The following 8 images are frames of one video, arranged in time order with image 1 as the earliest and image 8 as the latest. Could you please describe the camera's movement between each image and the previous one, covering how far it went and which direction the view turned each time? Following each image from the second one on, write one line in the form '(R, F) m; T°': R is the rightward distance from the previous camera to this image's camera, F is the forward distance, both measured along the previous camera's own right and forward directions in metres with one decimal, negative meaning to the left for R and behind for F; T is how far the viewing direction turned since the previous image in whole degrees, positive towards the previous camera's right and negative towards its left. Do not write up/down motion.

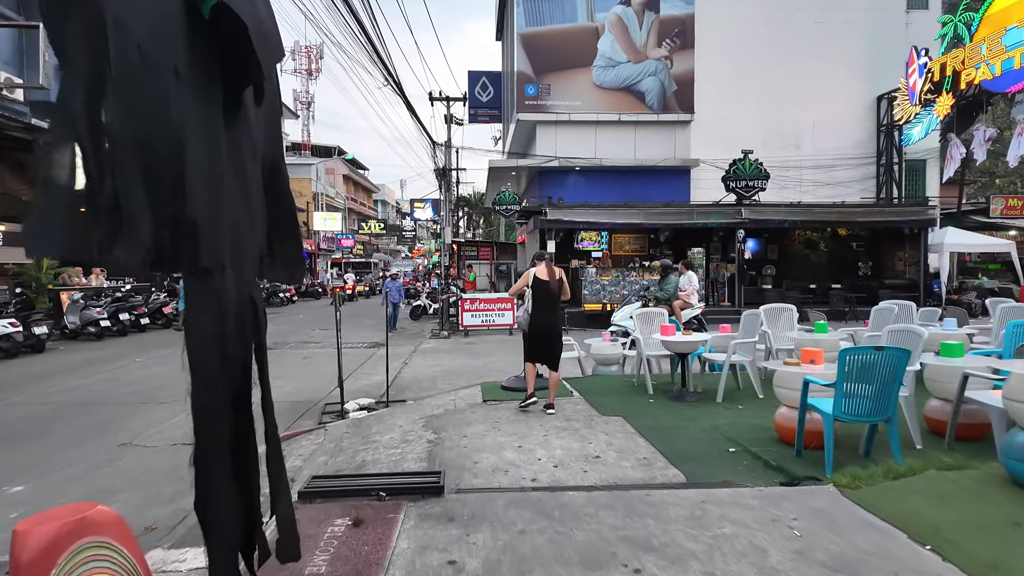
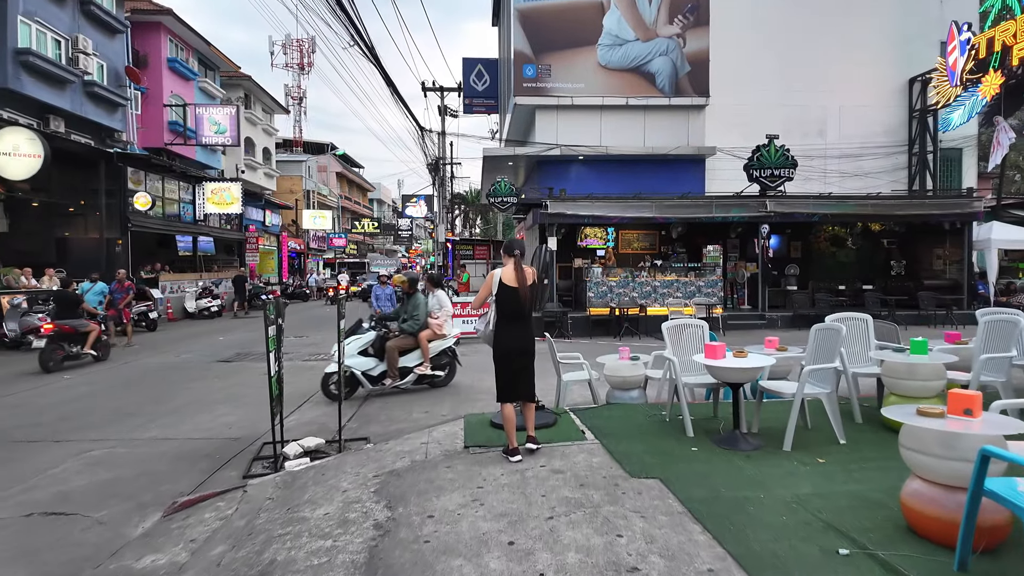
(+0.1, +1.7) m; 0°
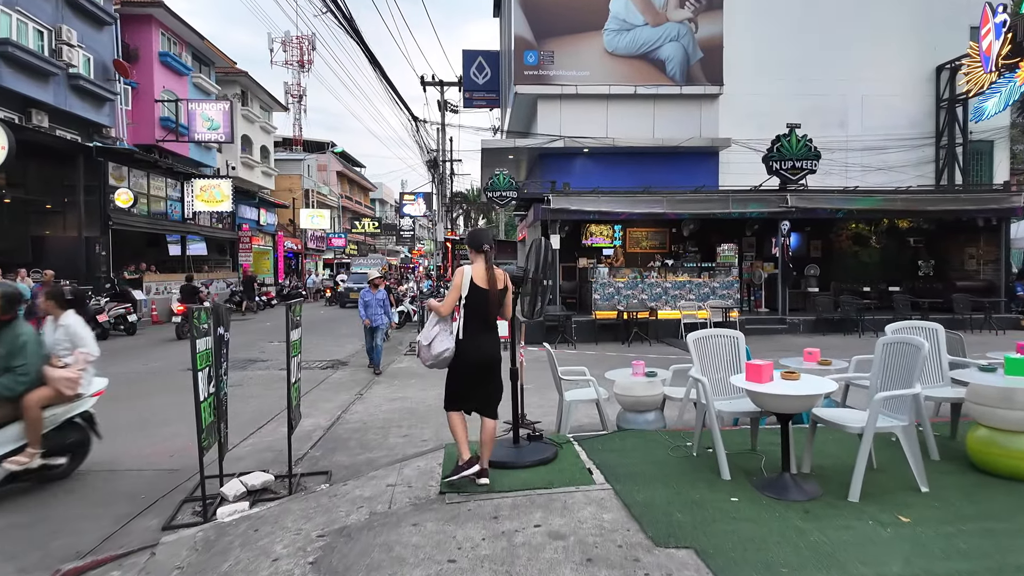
(+0.1, +1.1) m; 0°
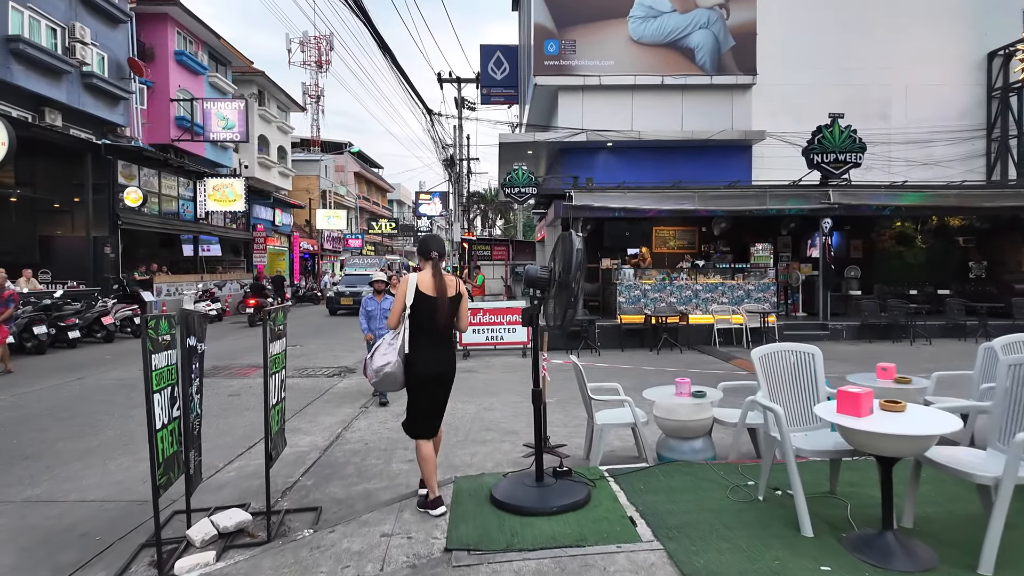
(0.0, +0.8) m; -2°
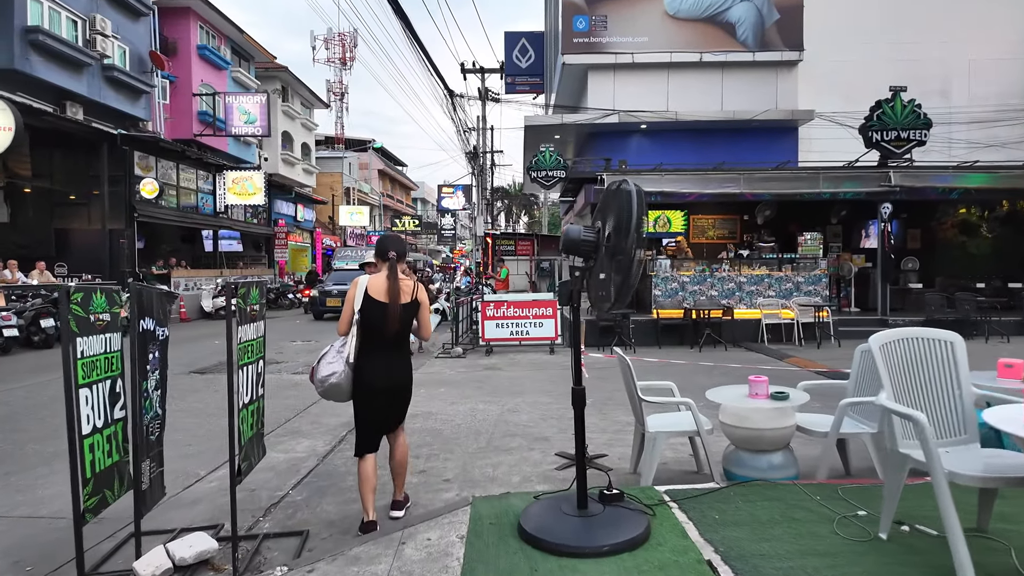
(-0.1, +0.9) m; -2°
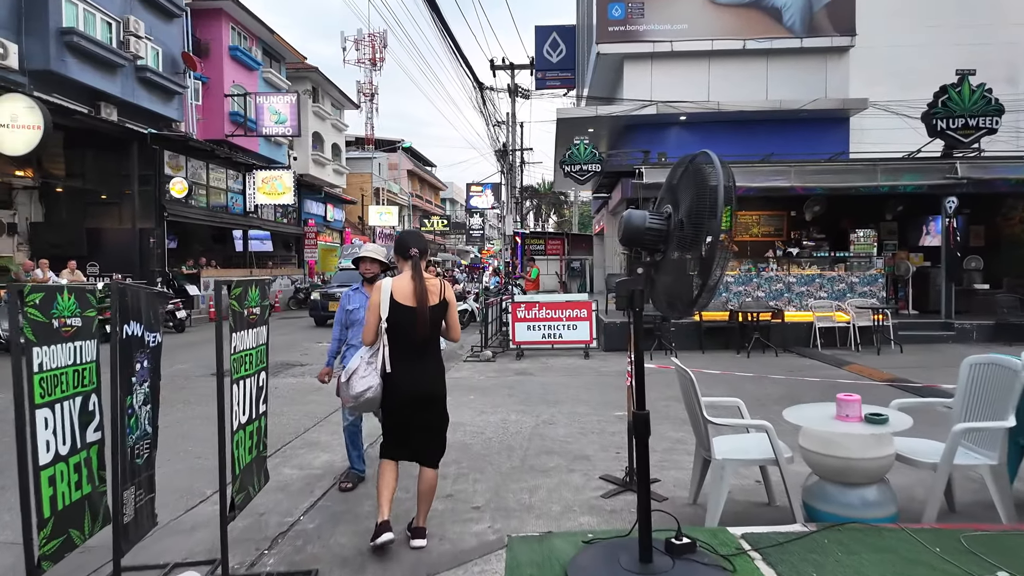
(-0.1, +0.5) m; -3°
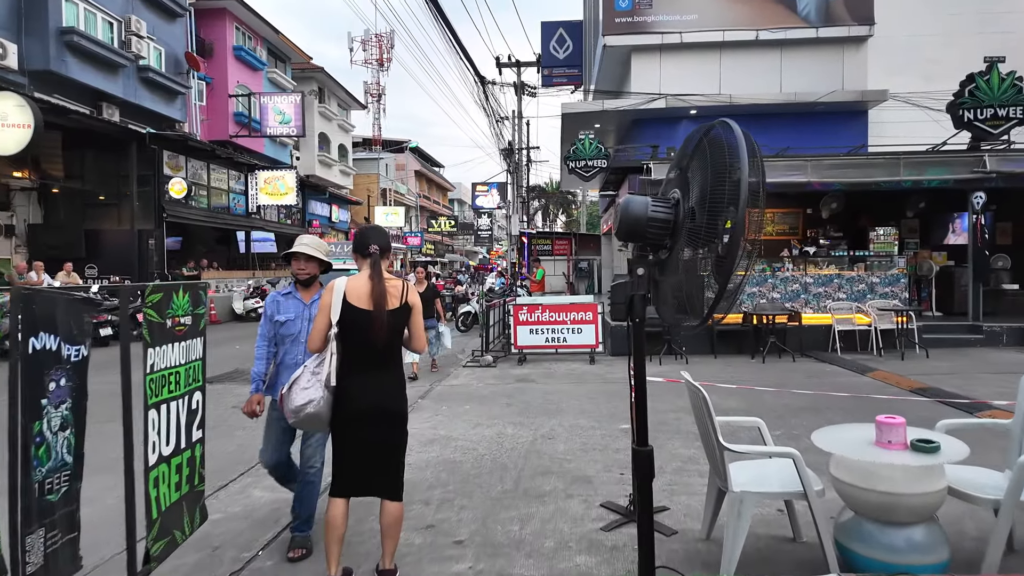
(+0.1, +0.5) m; -1°
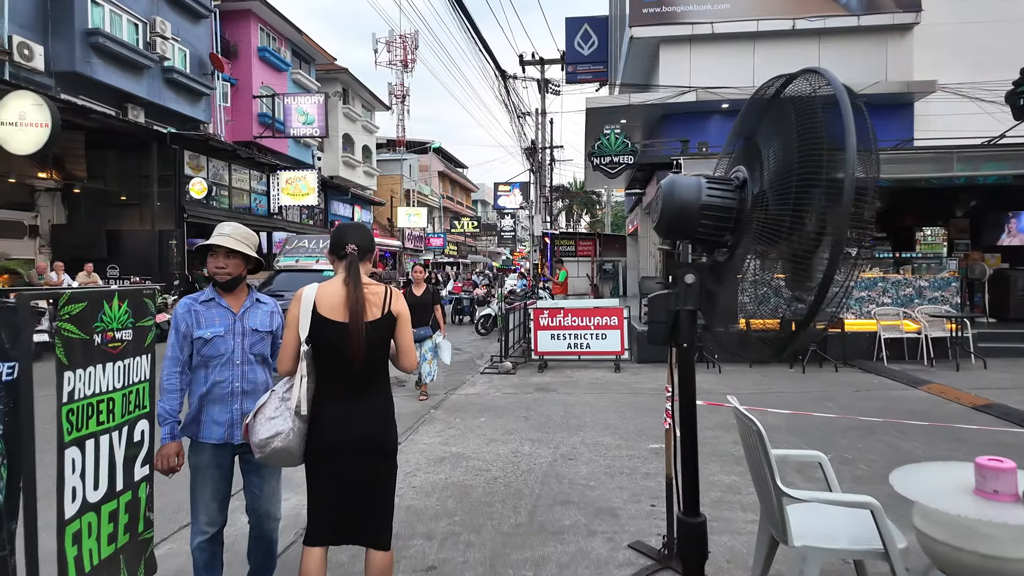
(0.0, +0.5) m; -2°
